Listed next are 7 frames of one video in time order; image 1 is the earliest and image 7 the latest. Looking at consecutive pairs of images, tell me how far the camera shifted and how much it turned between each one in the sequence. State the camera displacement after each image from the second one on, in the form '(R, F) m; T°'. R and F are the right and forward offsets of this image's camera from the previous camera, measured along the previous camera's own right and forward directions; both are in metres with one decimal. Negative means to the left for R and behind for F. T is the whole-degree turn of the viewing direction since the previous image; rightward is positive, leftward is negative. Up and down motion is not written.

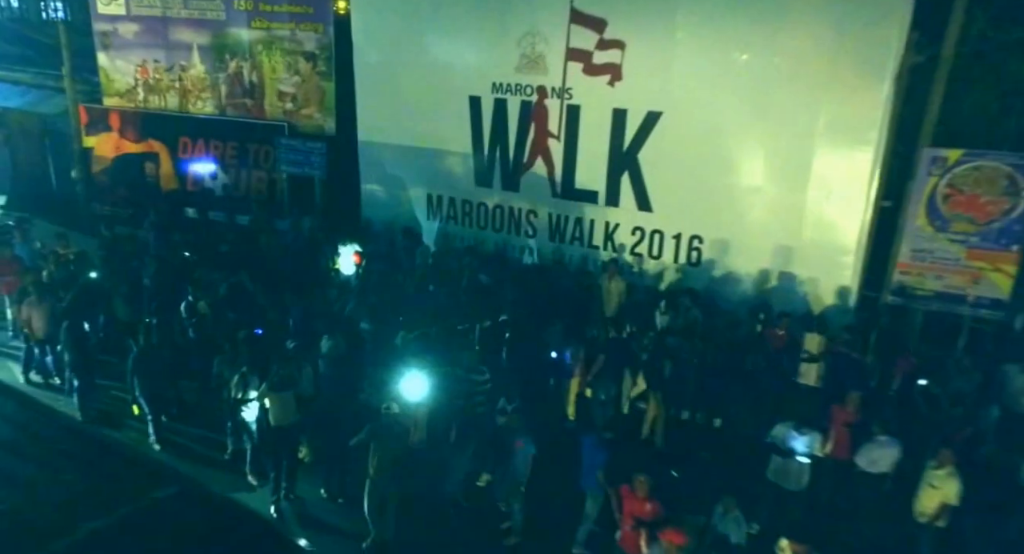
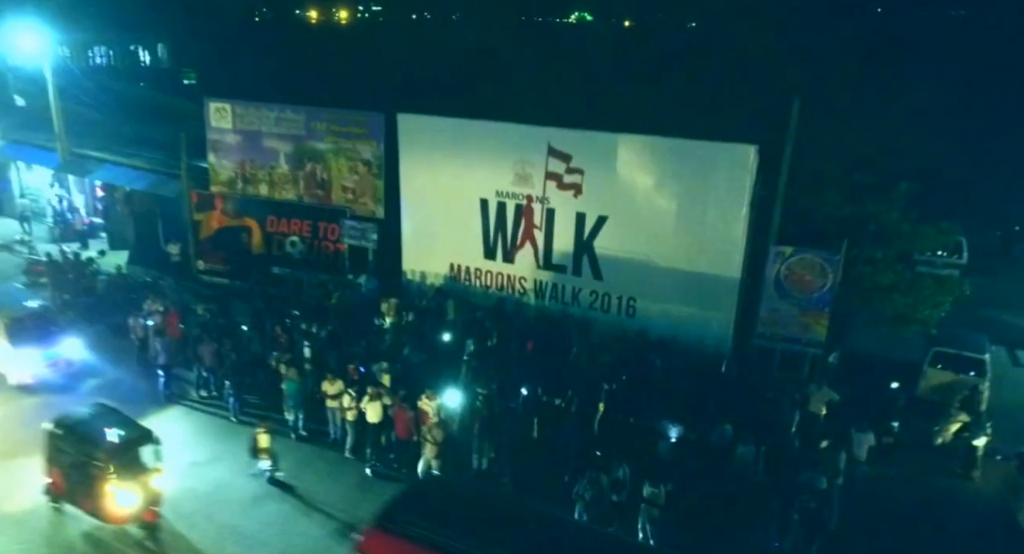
(+1.5, -3.5) m; -6°
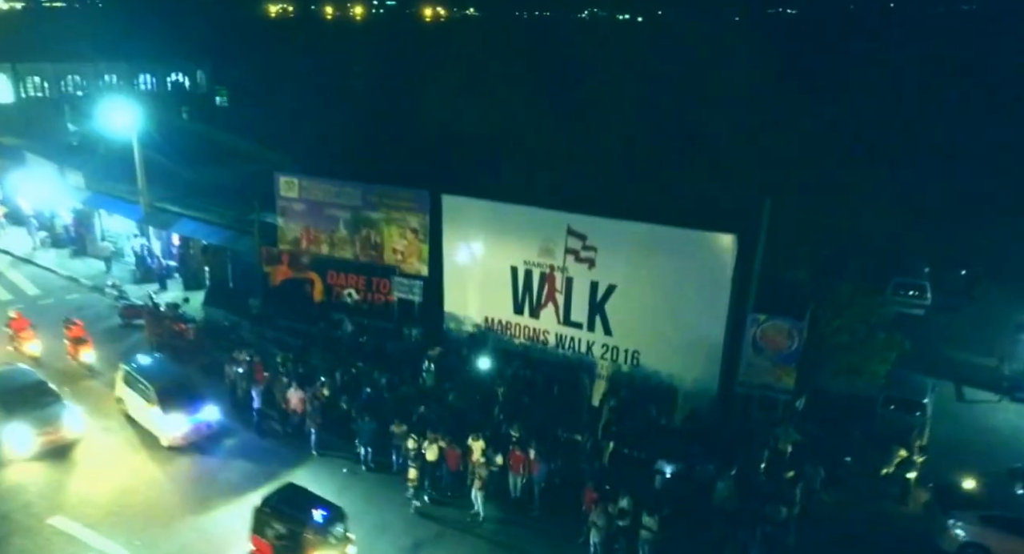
(-0.4, -3.0) m; -1°
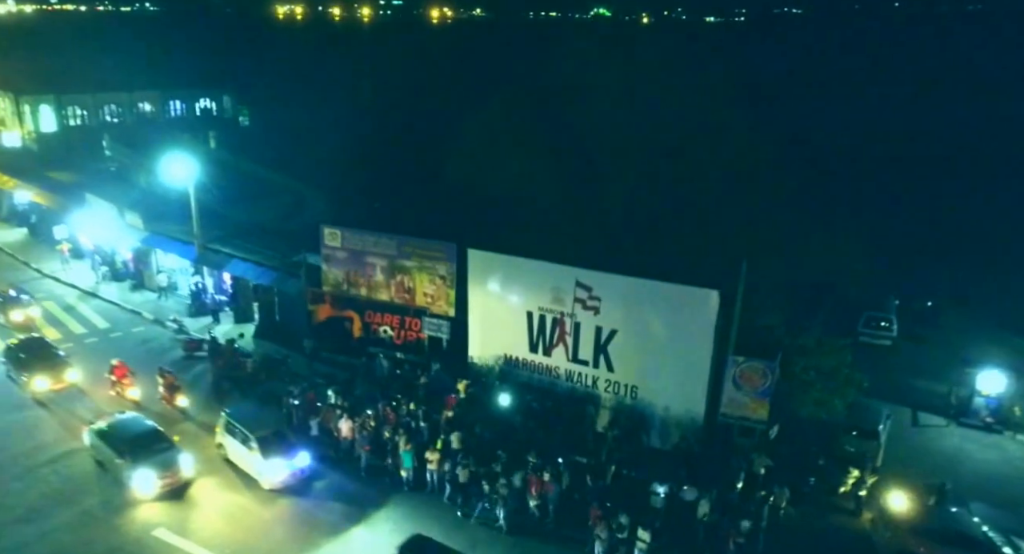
(-0.3, -2.9) m; 0°
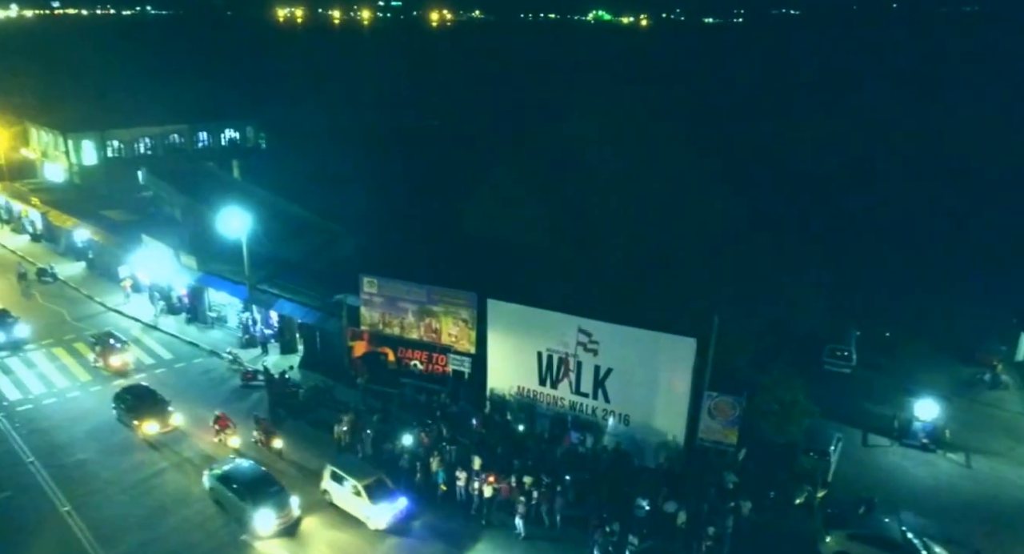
(-0.5, -4.0) m; 0°
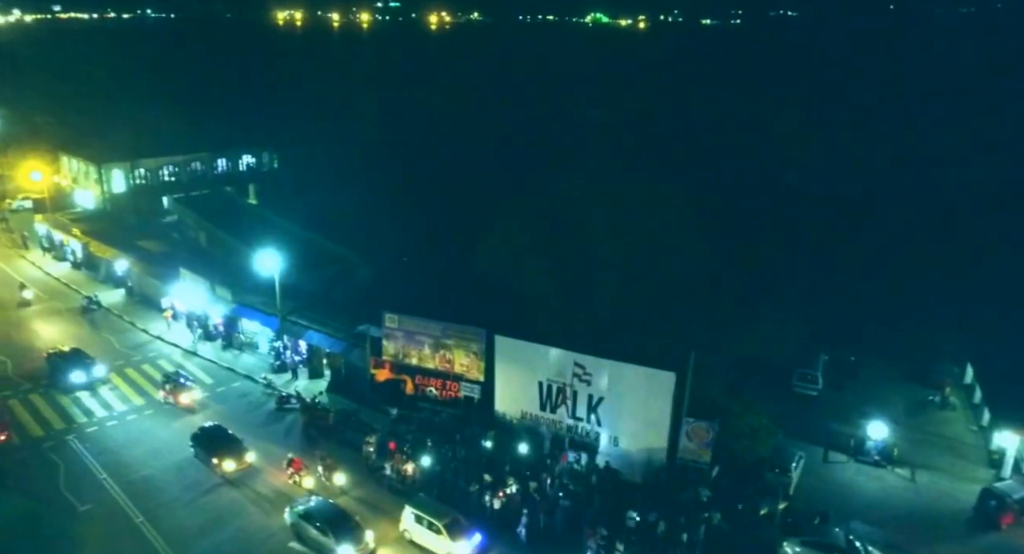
(-0.2, -3.7) m; 0°
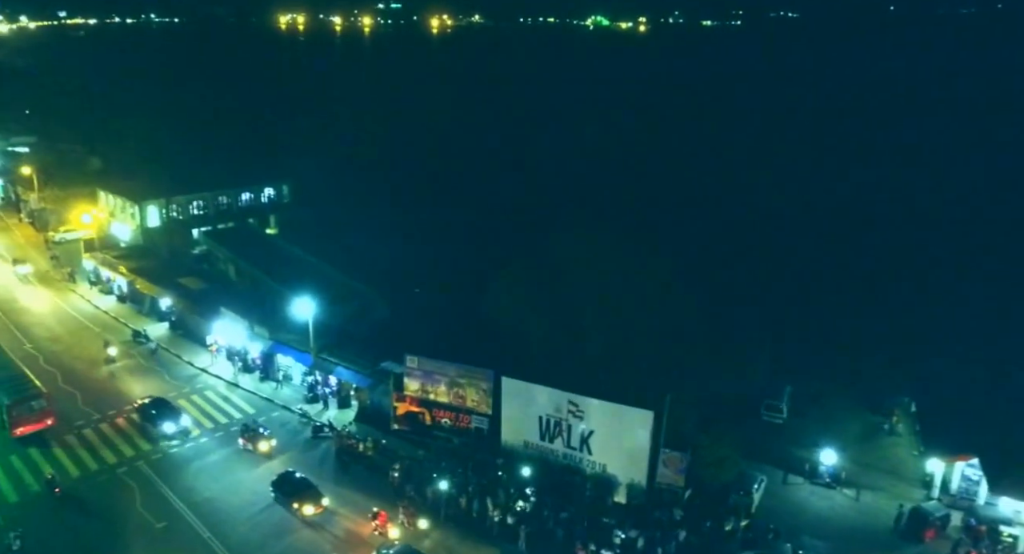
(-0.1, -4.9) m; 0°
